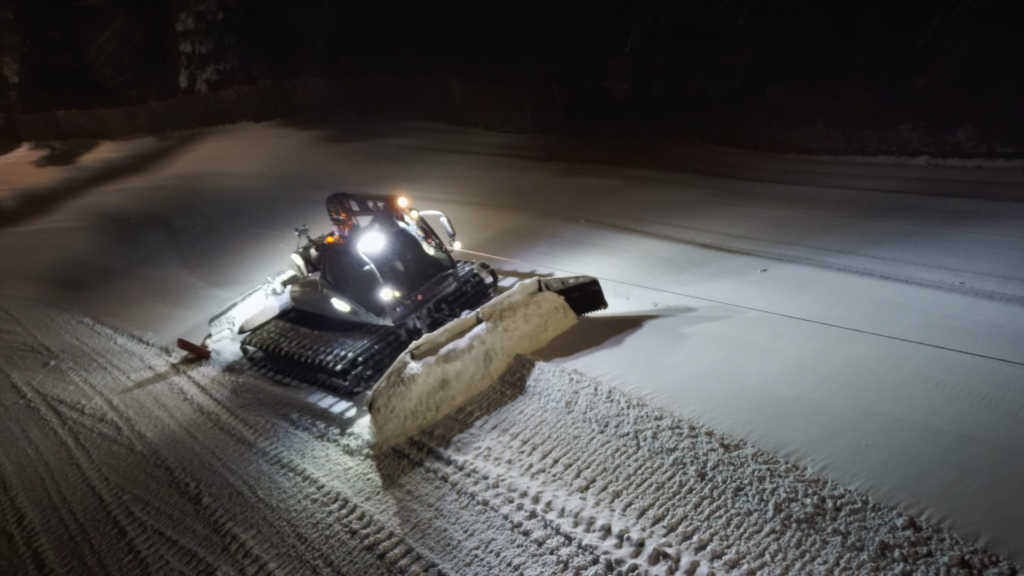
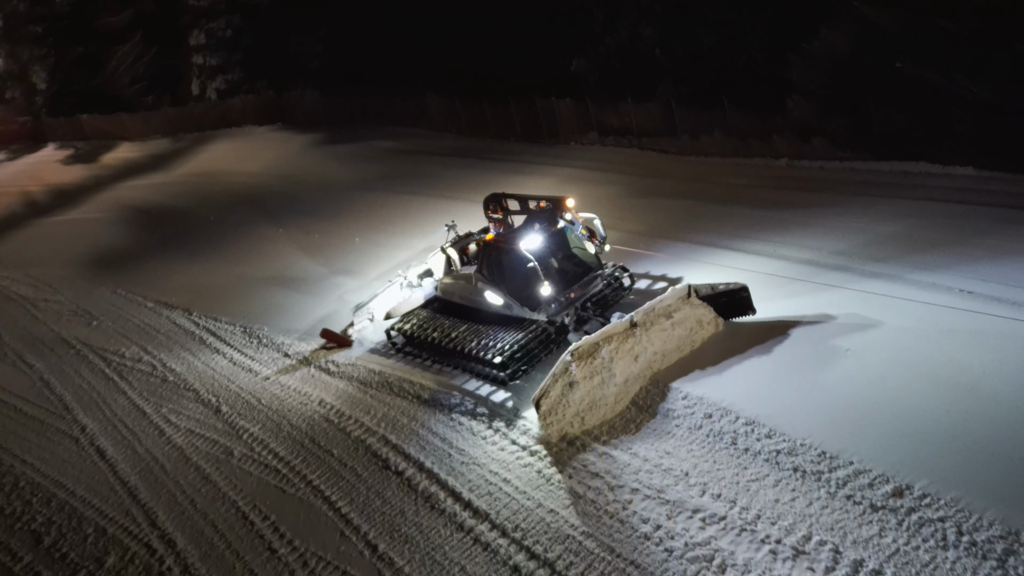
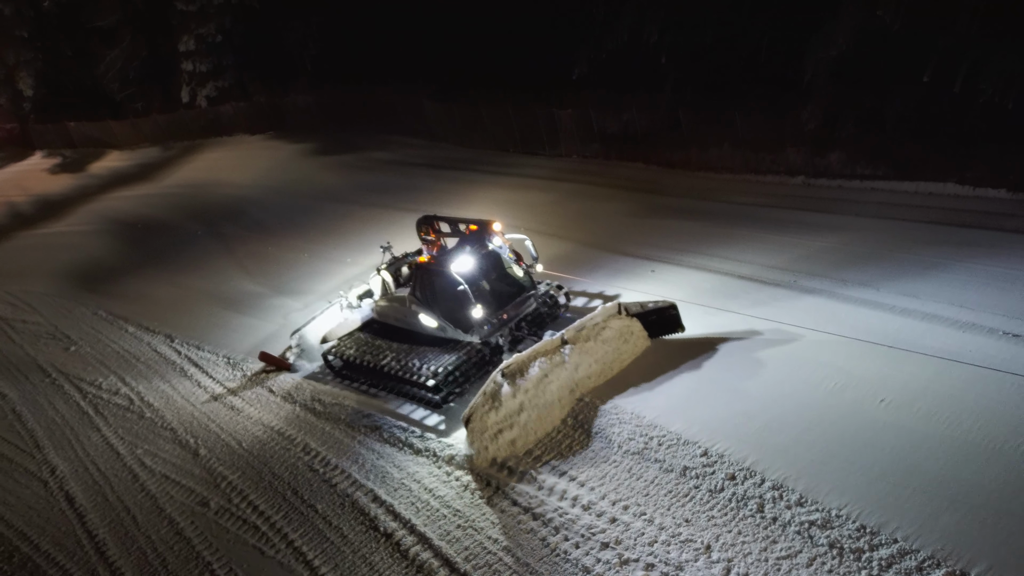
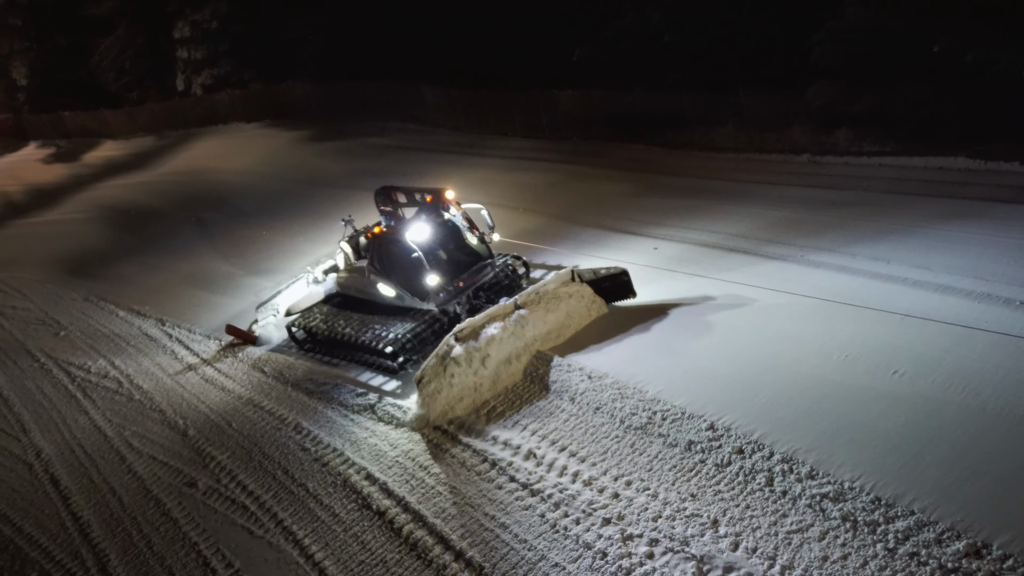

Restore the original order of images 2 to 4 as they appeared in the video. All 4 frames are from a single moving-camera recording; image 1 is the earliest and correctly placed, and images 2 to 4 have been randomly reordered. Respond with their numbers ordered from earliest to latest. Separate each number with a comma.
4, 3, 2
